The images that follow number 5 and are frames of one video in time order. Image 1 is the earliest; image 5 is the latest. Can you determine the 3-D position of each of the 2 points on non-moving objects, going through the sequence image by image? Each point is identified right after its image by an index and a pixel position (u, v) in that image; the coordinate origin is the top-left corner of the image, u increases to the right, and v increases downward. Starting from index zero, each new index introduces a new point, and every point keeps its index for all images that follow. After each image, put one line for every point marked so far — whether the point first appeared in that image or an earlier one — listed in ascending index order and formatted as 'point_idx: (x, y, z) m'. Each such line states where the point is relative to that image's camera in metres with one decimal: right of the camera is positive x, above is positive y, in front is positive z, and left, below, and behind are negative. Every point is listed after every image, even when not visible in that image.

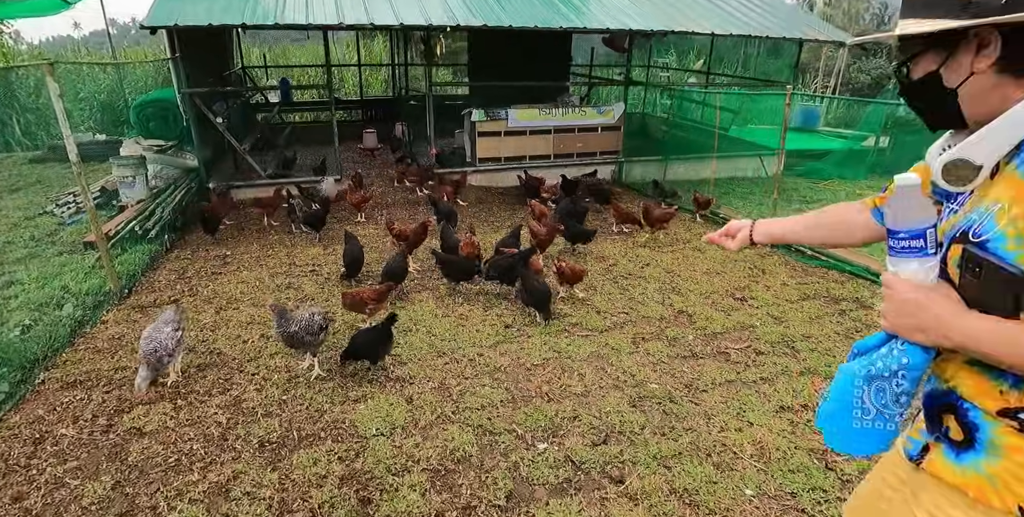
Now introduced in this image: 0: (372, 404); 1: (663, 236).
0: (-1.0, -1.1, +4.2) m
1: (+2.1, +0.3, +8.4) m
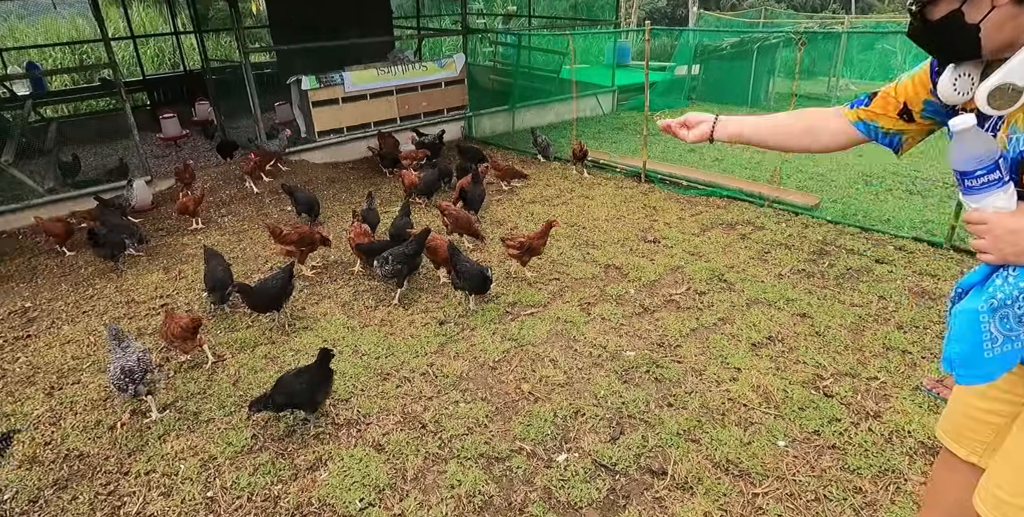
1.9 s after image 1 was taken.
0: (-1.0, -1.2, +3.3) m
1: (+0.5, +1.0, +8.0) m
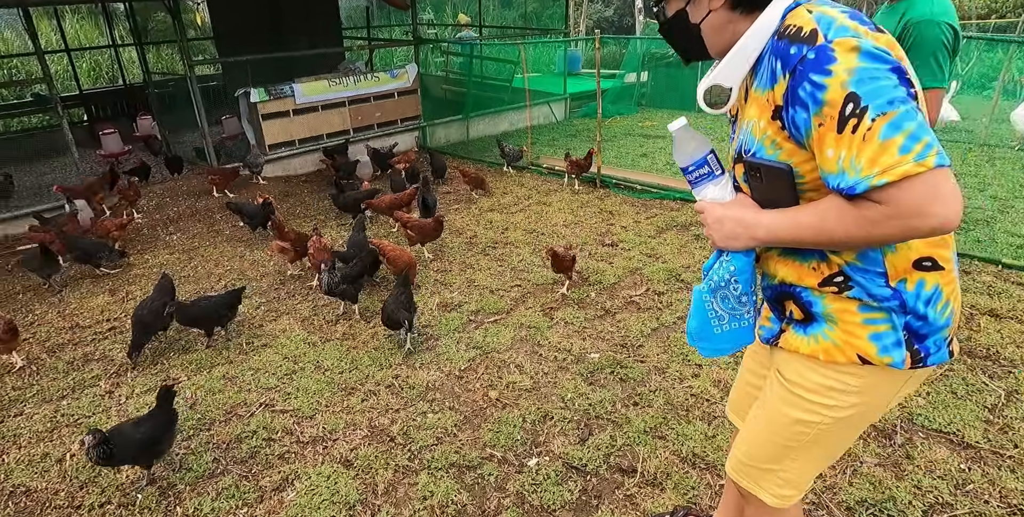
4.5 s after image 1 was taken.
0: (-1.1, -1.3, +3.2) m
1: (-0.1, +0.9, +8.1) m
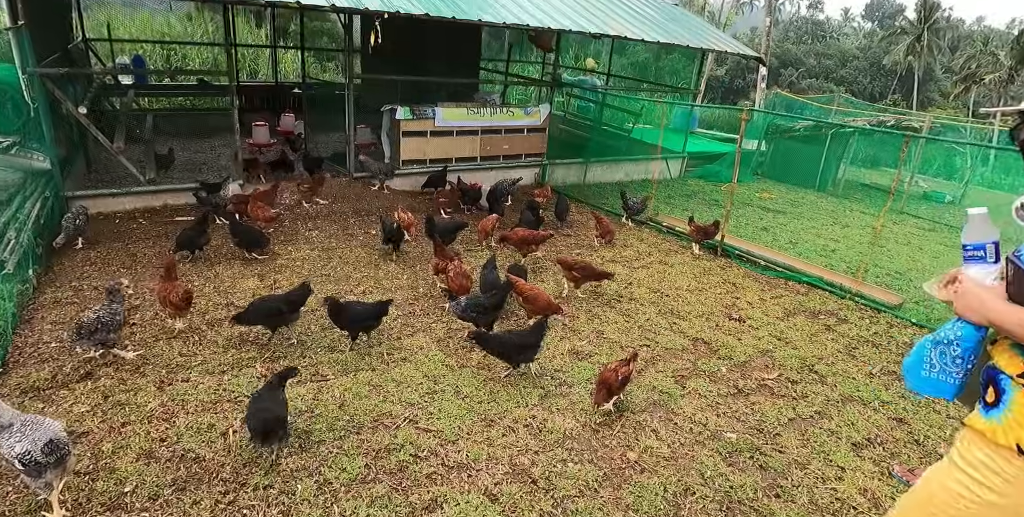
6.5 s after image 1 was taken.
0: (-0.3, -1.4, +3.3) m
1: (+1.5, +0.1, +8.1) m
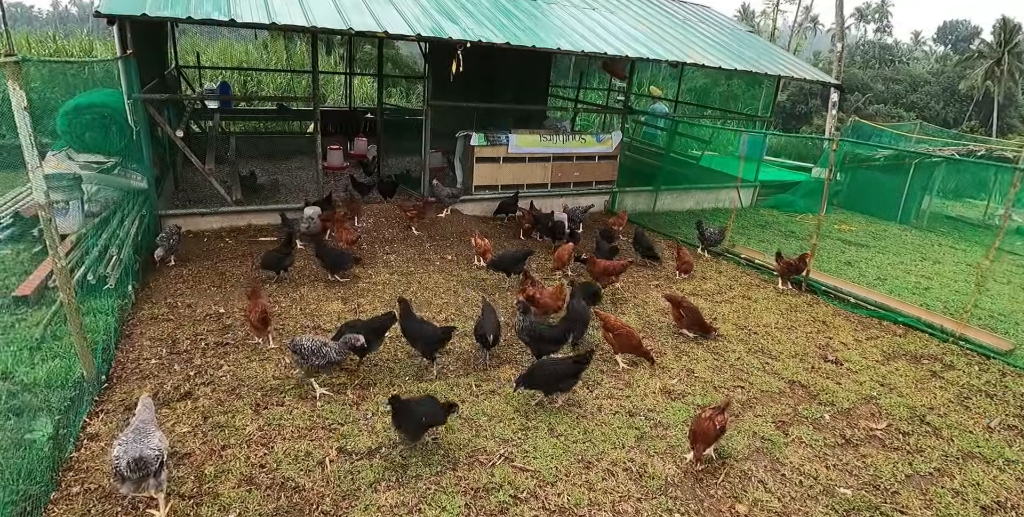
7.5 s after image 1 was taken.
0: (+0.2, -1.6, +3.2) m
1: (+2.6, -0.3, +7.8) m
